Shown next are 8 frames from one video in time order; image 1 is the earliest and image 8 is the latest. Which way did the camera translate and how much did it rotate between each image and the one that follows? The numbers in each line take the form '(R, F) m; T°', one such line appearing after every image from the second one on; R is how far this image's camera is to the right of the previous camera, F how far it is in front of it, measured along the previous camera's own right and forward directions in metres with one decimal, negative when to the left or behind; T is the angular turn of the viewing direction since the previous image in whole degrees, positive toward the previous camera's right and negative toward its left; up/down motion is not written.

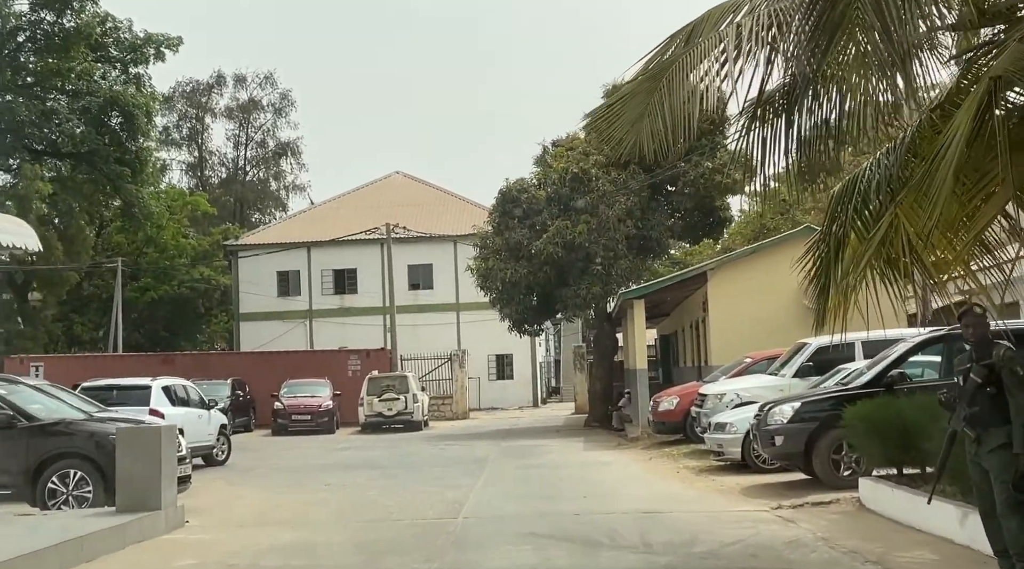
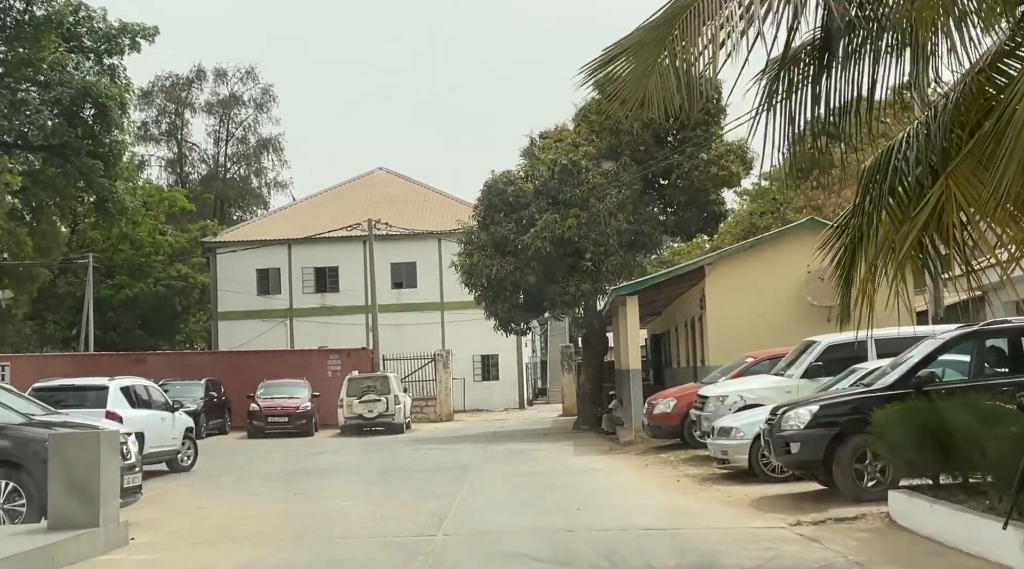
(0.0, +1.3) m; +1°
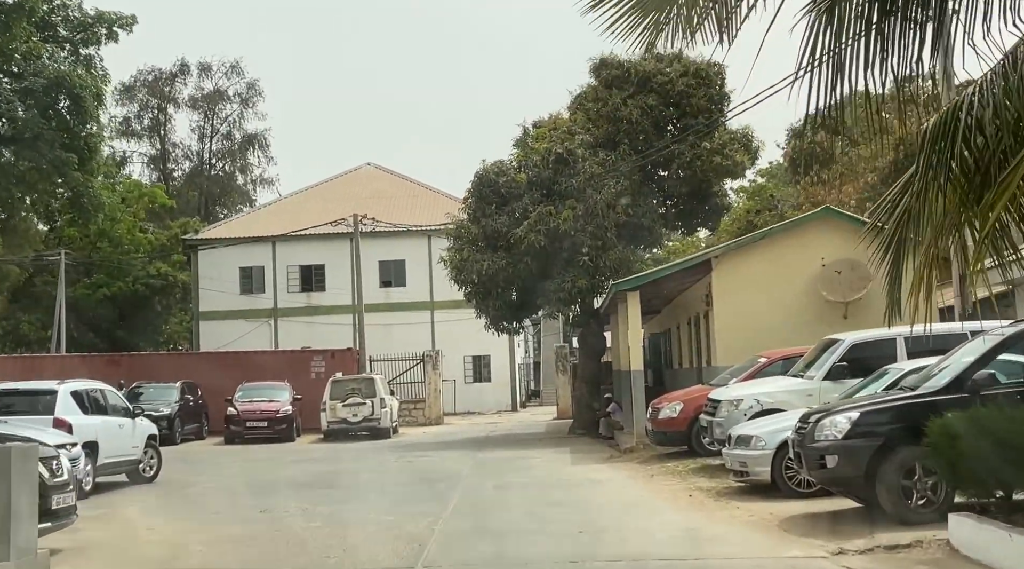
(0.0, +1.6) m; 0°
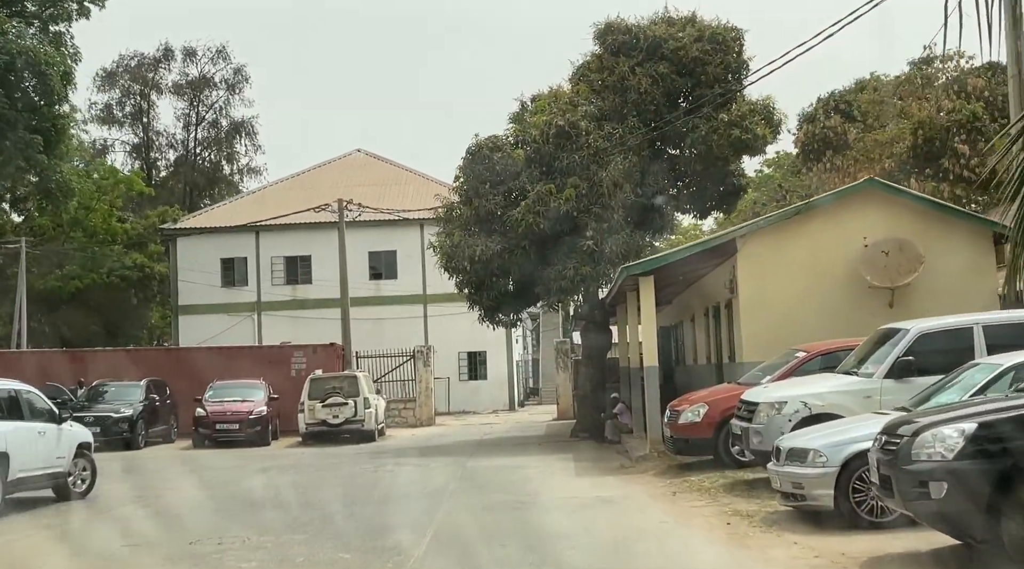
(0.0, +2.6) m; 0°
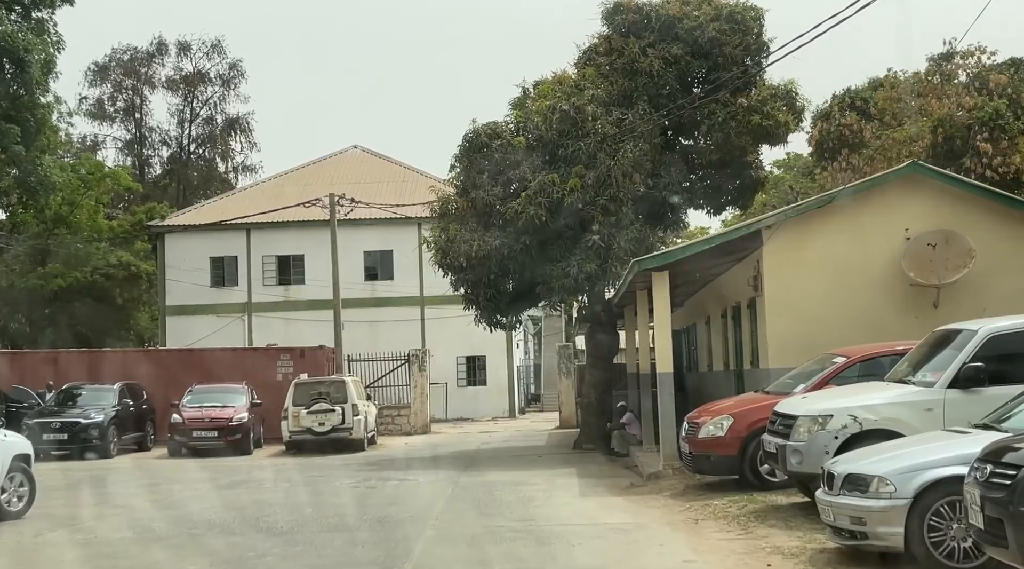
(+0.1, +1.9) m; 0°
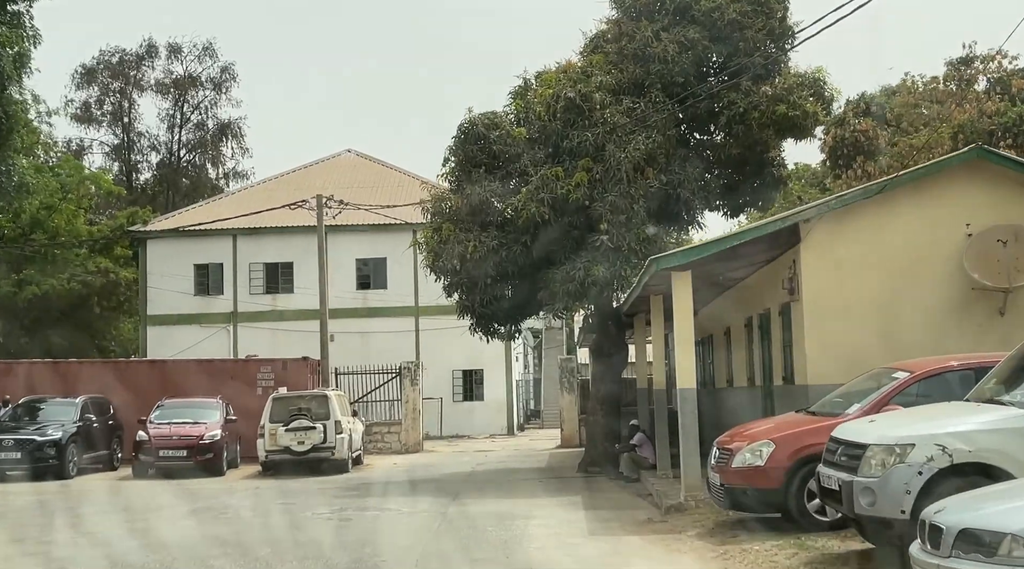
(0.0, +2.1) m; 0°
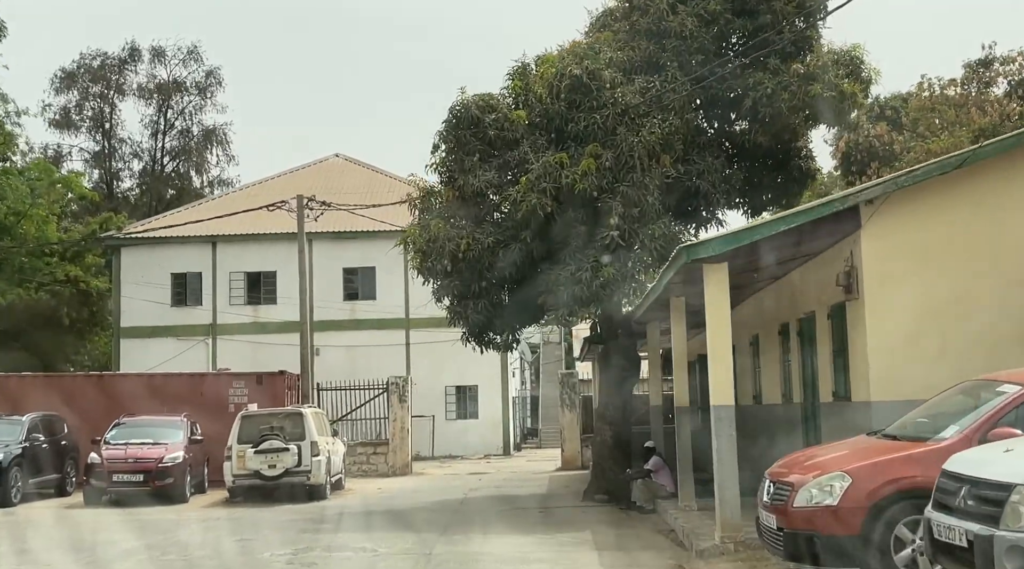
(0.0, +2.4) m; 0°
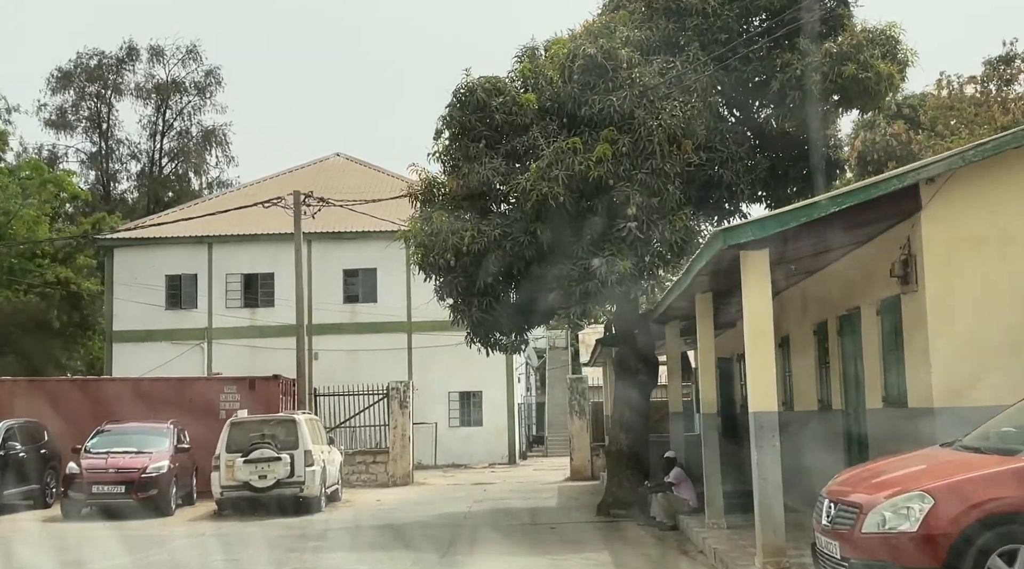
(-0.1, +1.3) m; 0°
